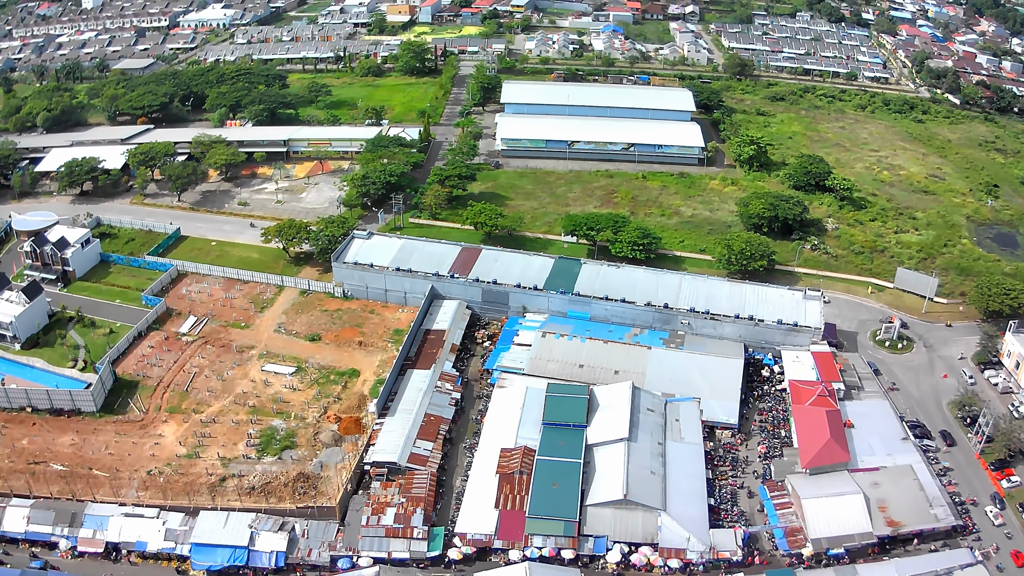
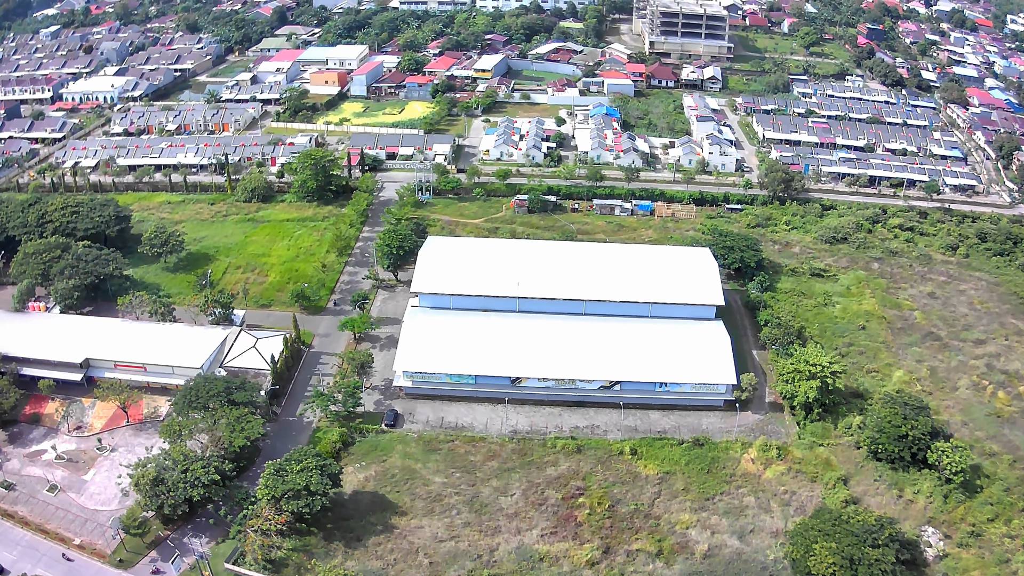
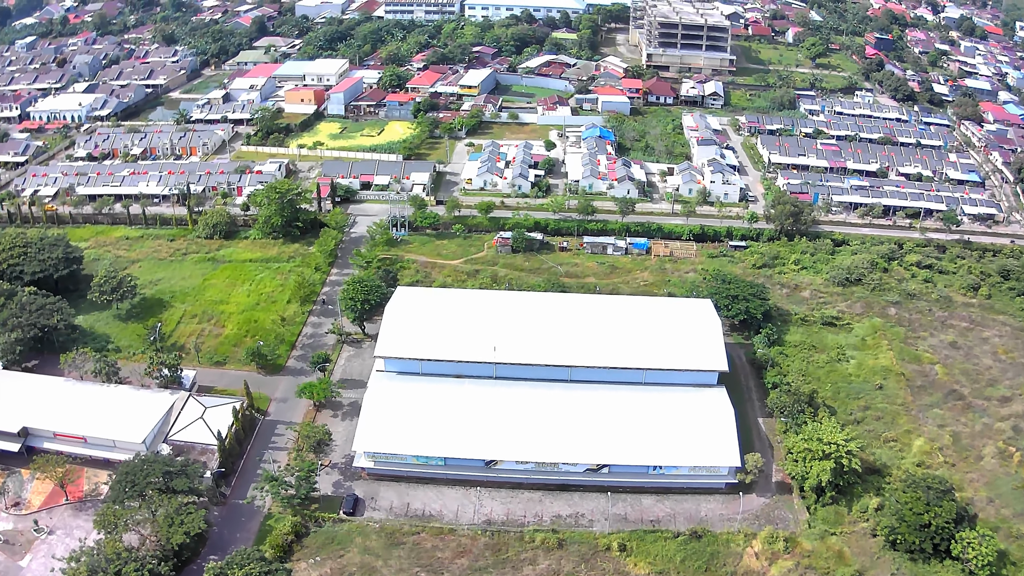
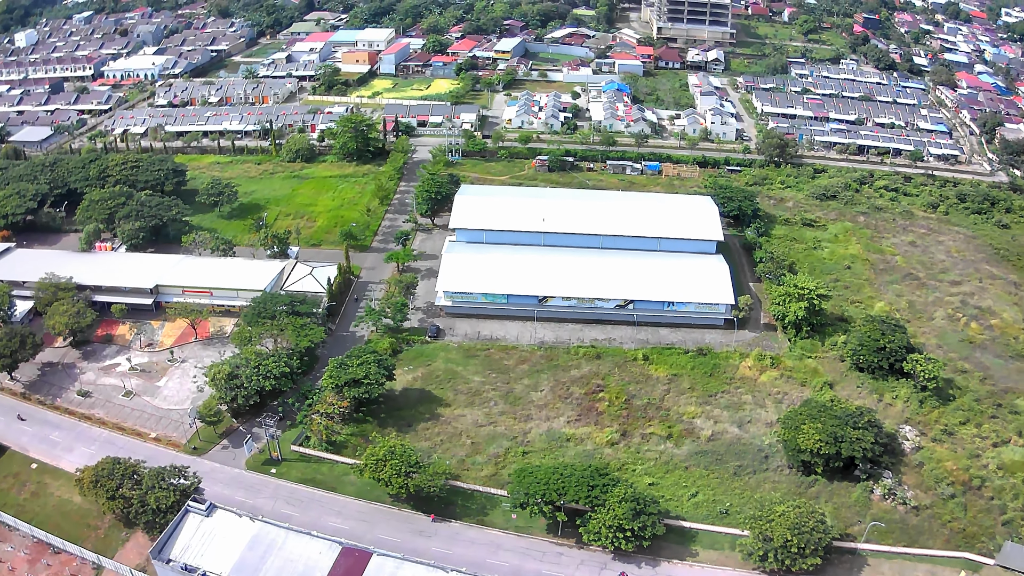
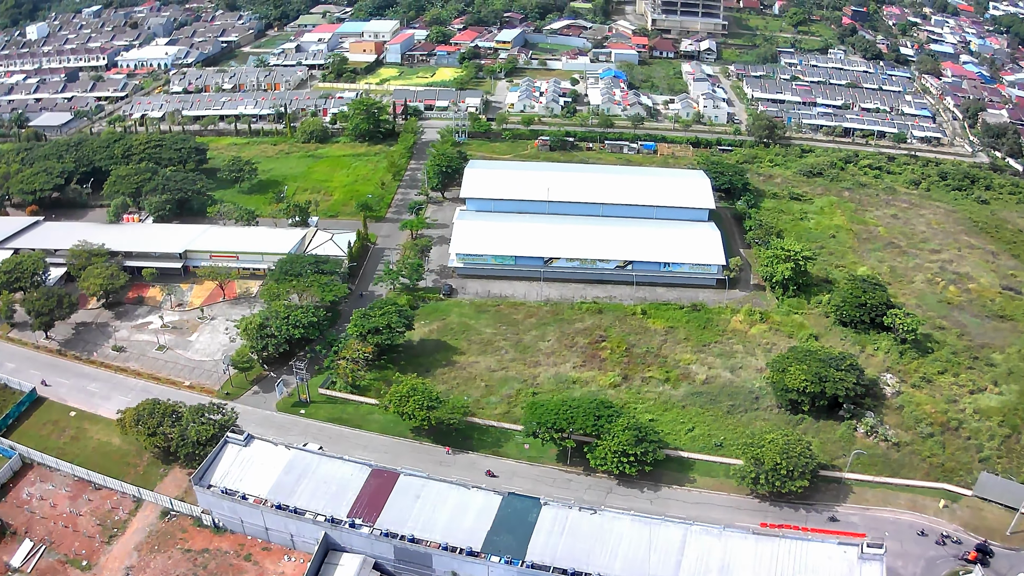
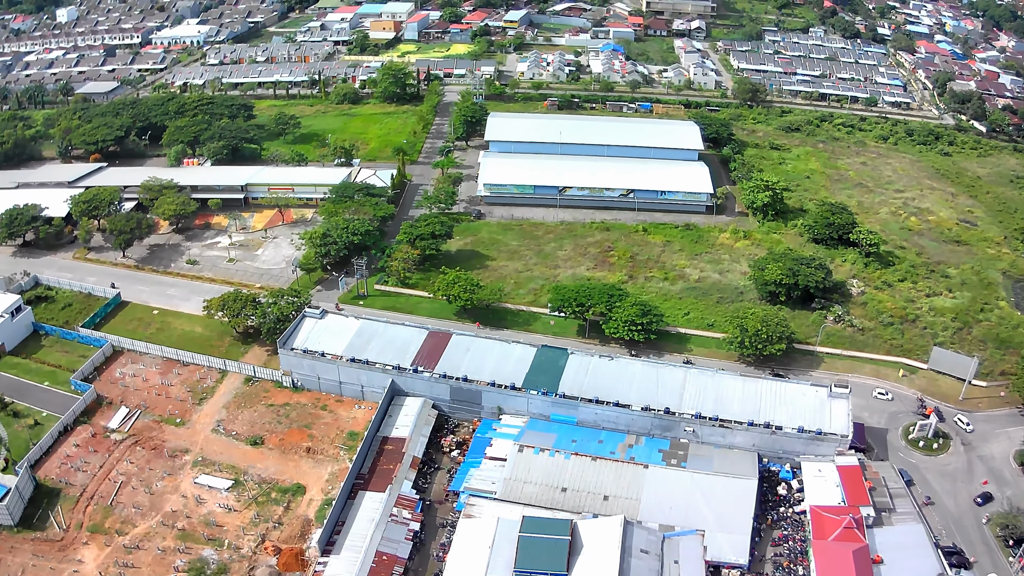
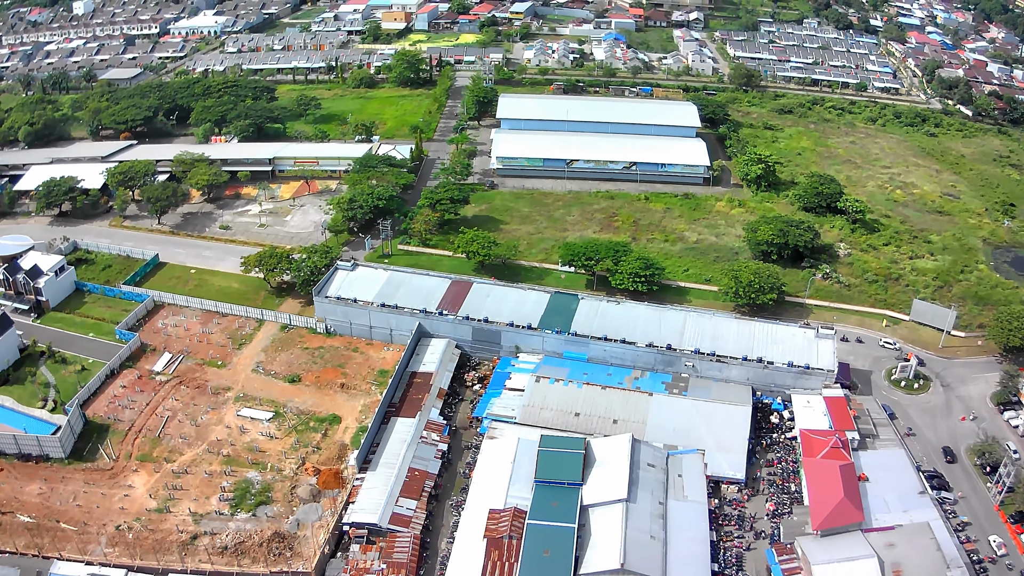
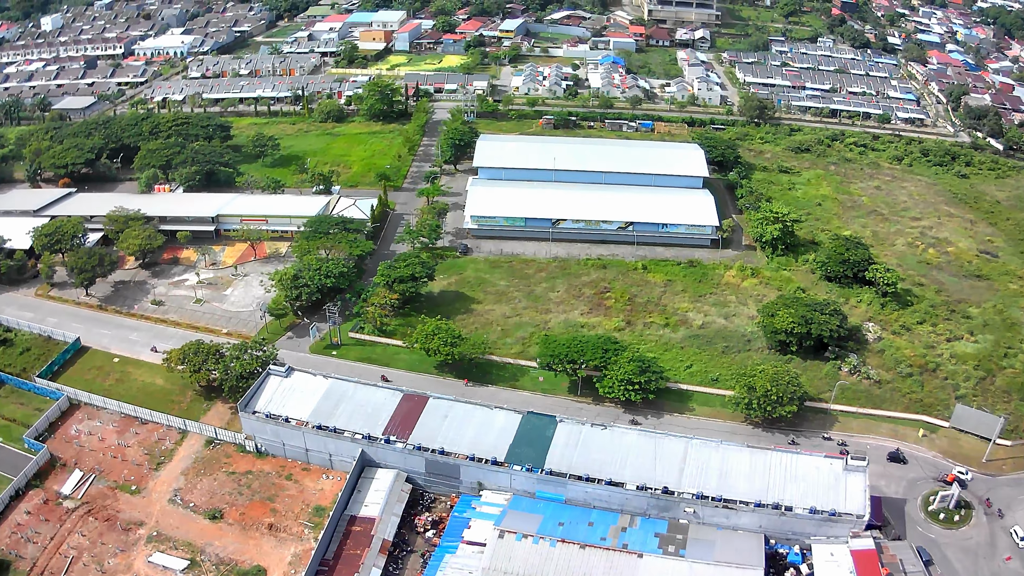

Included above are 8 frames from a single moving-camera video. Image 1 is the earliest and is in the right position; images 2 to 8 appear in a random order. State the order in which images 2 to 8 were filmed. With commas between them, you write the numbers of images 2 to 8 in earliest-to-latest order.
7, 6, 8, 5, 4, 2, 3
